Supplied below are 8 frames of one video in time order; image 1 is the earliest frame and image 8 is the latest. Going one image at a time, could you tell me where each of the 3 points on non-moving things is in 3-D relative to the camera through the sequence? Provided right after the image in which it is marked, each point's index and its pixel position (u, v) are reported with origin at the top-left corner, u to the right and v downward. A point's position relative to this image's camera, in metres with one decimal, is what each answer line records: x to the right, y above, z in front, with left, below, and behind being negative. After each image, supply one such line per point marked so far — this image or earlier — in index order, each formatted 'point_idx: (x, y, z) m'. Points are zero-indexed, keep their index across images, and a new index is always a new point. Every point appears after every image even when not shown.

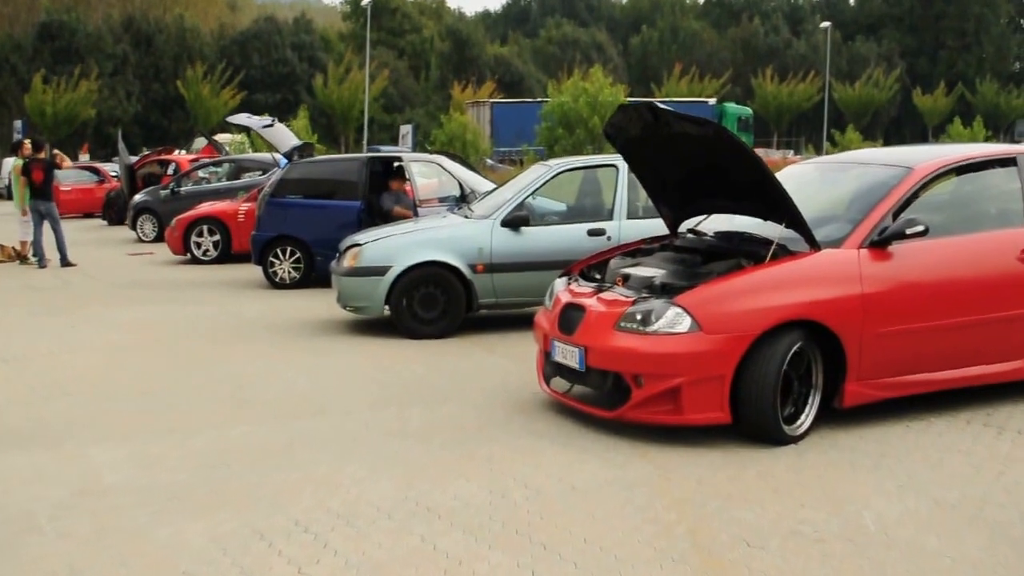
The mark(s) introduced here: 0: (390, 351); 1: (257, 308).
0: (-0.6, -0.3, +9.9) m
1: (-1.7, -0.1, +12.6) m
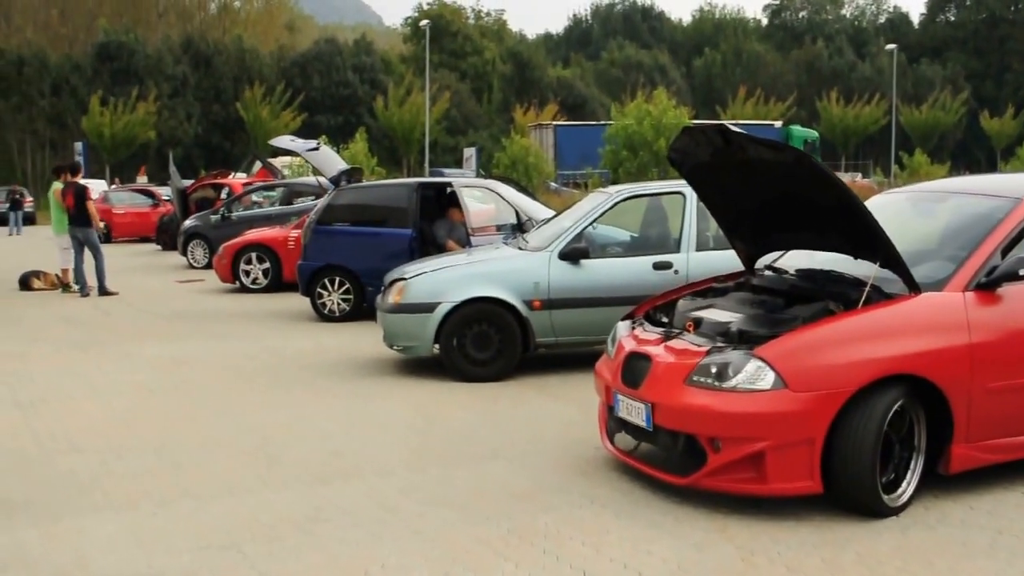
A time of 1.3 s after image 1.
0: (-0.3, -0.5, +9.0) m
1: (-1.3, -0.3, +11.8) m
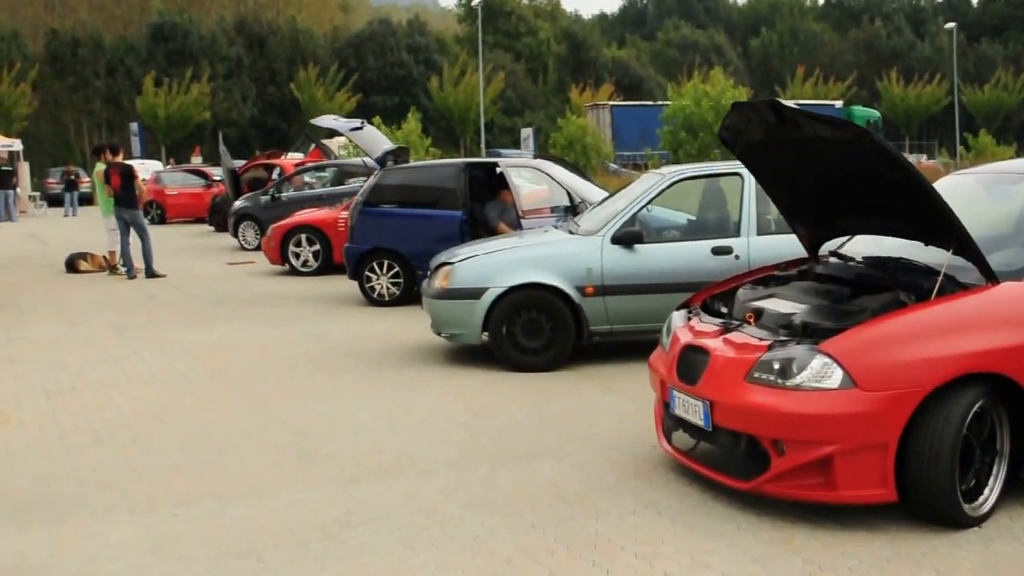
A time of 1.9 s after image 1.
0: (-0.1, -0.5, +8.6) m
1: (-1.0, -0.3, +11.4) m
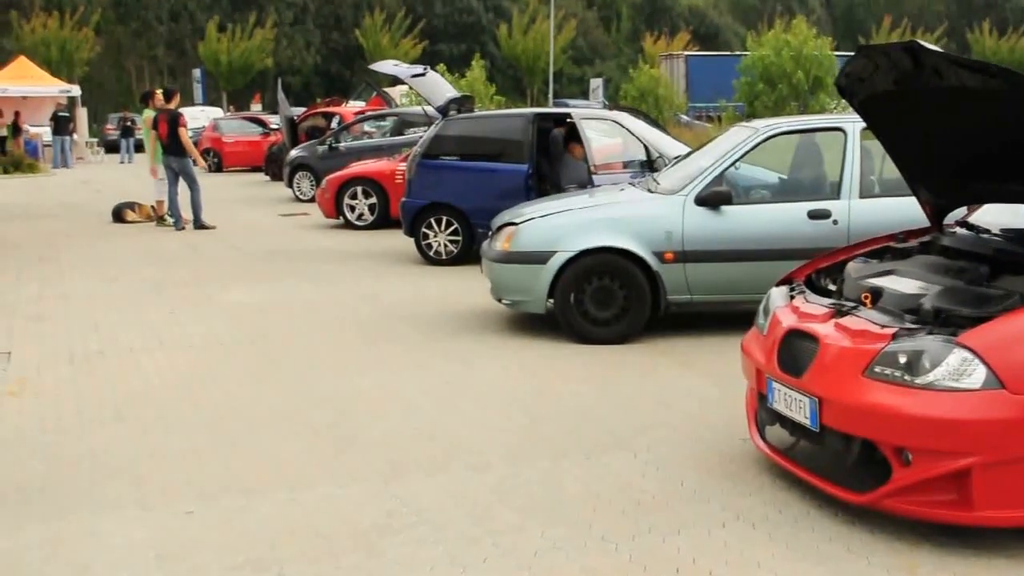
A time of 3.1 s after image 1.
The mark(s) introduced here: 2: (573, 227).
0: (+0.2, -0.3, +7.8) m
1: (-0.6, 0.0, +10.6) m
2: (+0.3, +0.3, +8.3) m
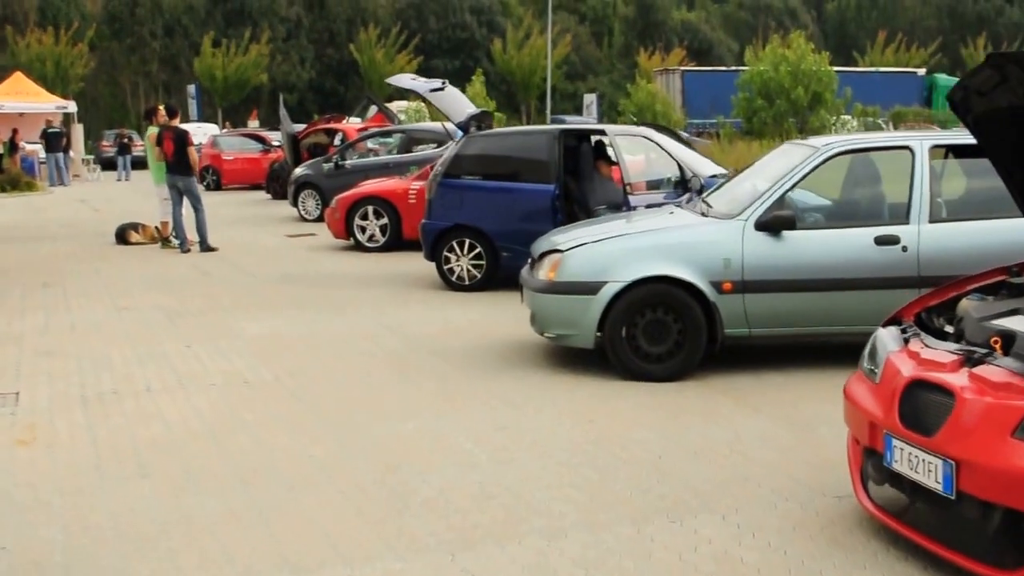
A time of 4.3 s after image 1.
0: (+0.4, -0.4, +7.2) m
1: (-0.4, -0.2, +10.0) m
2: (+0.5, +0.1, +7.7) m
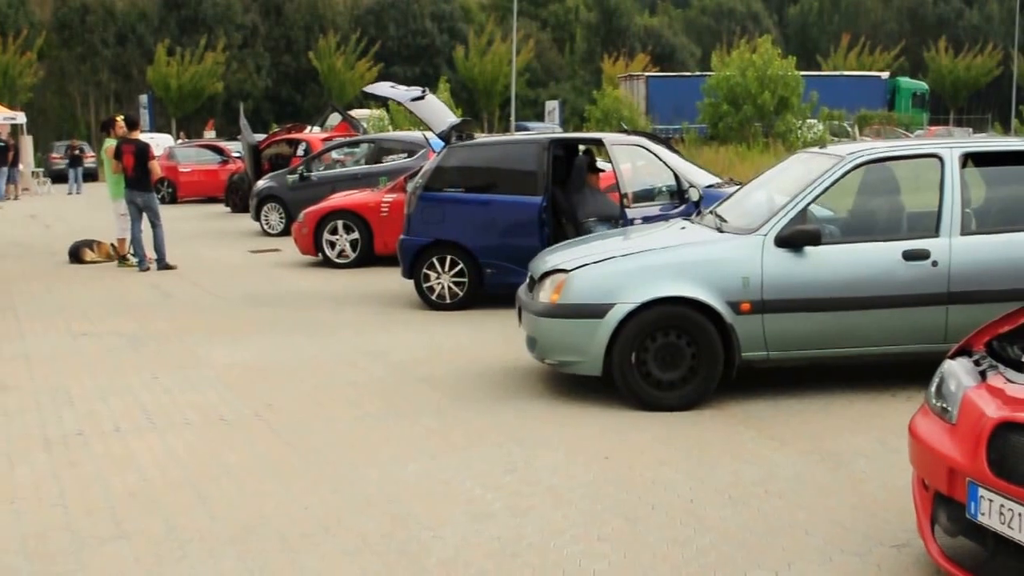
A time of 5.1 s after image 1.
0: (+0.4, -0.5, +6.6) m
1: (-0.5, -0.3, +9.4) m
2: (+0.5, +0.1, +7.1) m
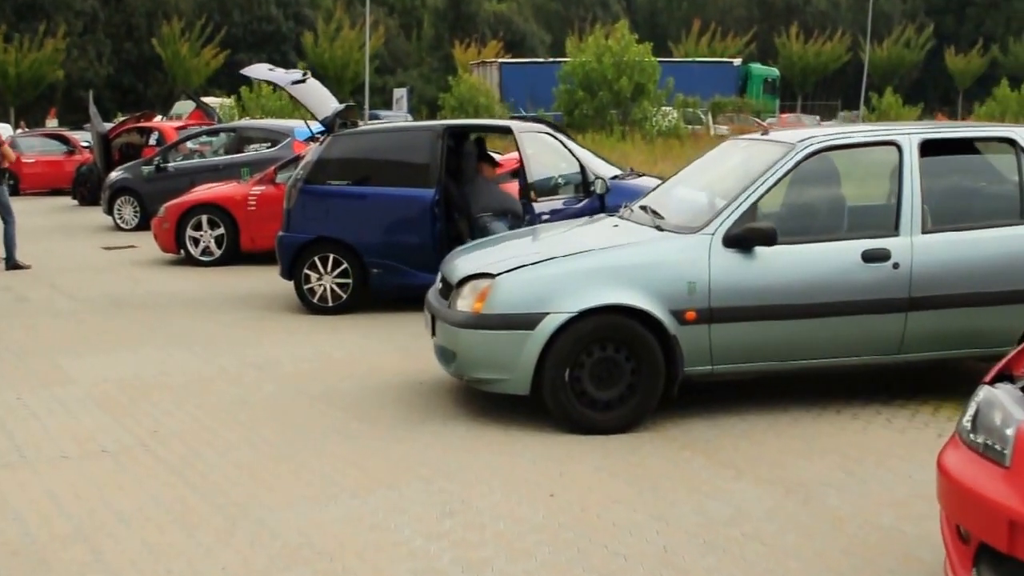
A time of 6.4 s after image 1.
0: (+0.2, -0.6, +5.9) m
1: (-1.0, -0.3, +8.5) m
2: (+0.2, 0.0, +6.3) m
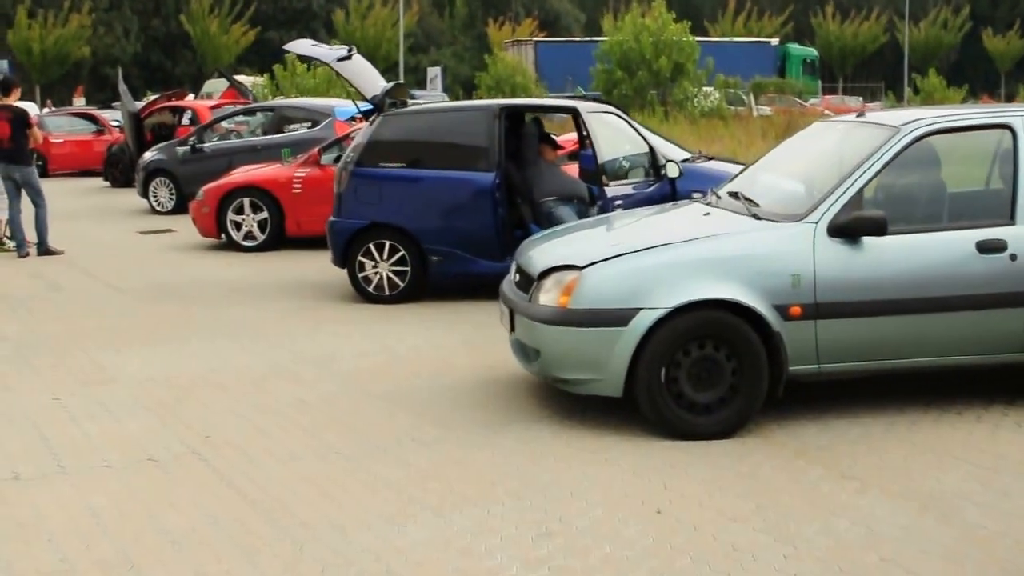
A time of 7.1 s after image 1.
0: (+0.4, -0.5, +5.3) m
1: (-0.6, -0.3, +8.0) m
2: (+0.5, 0.0, +5.8) m
